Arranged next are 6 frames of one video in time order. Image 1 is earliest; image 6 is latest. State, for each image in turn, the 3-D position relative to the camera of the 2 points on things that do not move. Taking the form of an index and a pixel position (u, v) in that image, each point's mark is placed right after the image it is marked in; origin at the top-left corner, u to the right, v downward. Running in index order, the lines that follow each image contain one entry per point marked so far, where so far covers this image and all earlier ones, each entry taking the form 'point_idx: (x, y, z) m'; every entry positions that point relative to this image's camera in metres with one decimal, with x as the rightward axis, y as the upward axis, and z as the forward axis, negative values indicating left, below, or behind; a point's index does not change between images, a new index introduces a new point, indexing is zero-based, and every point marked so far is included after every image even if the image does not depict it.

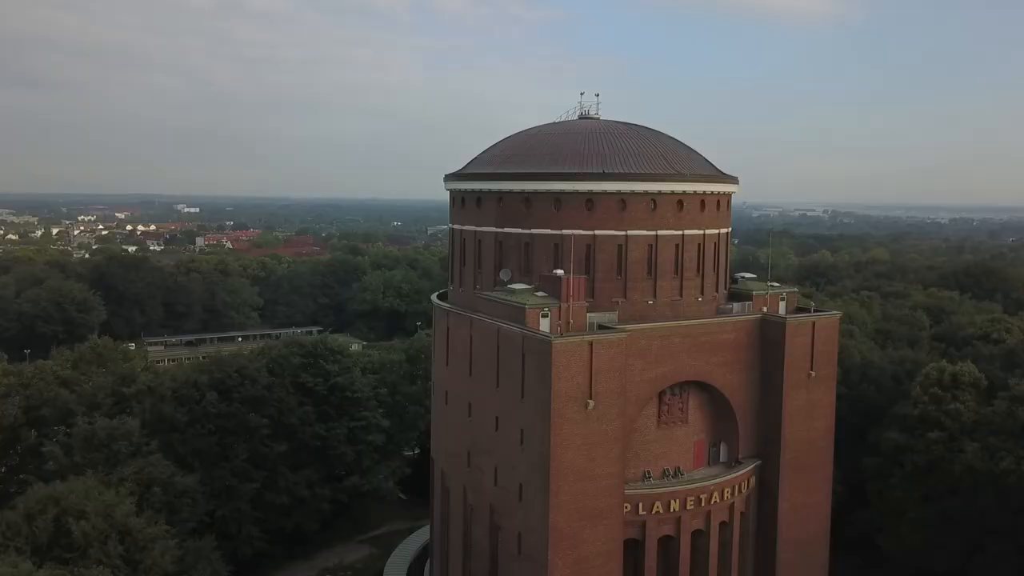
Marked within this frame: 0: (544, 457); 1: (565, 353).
0: (+0.8, -4.3, +18.2) m
1: (+1.4, -1.6, +18.0) m
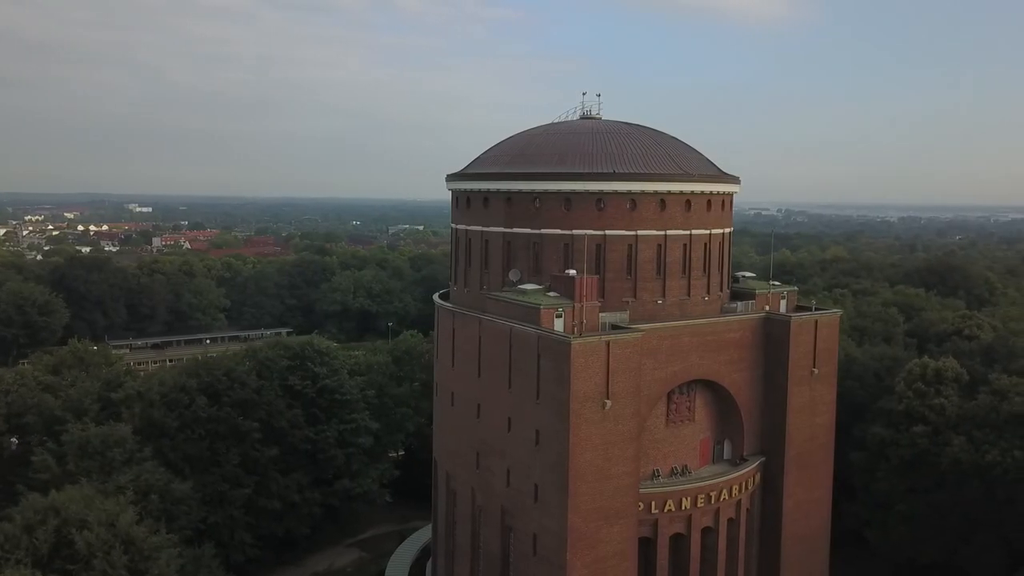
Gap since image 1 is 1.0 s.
0: (+1.3, -4.3, +18.1) m
1: (+1.8, -1.6, +18.0) m
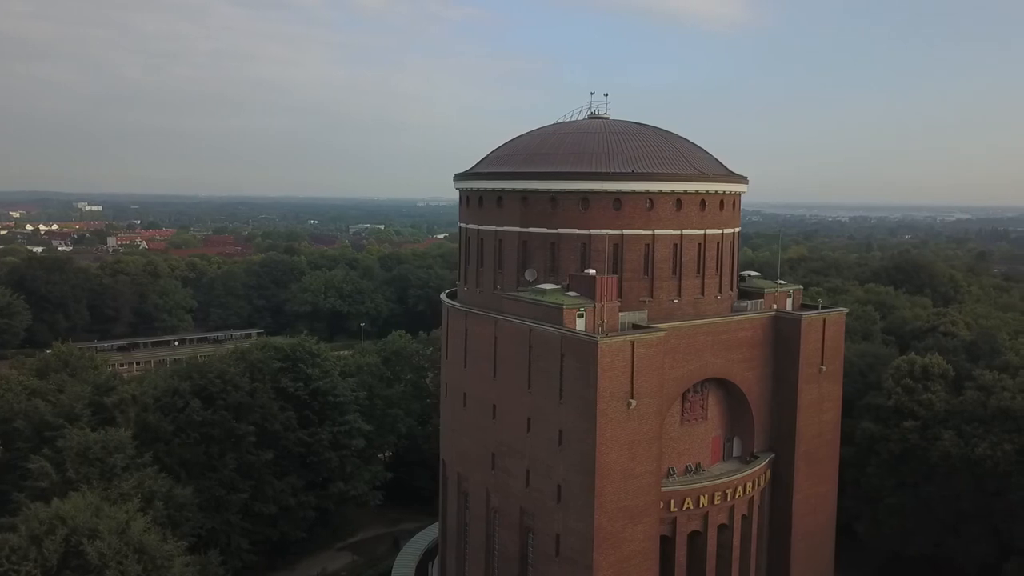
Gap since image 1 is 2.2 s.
0: (+1.9, -4.2, +18.1) m
1: (+2.4, -1.6, +17.9) m
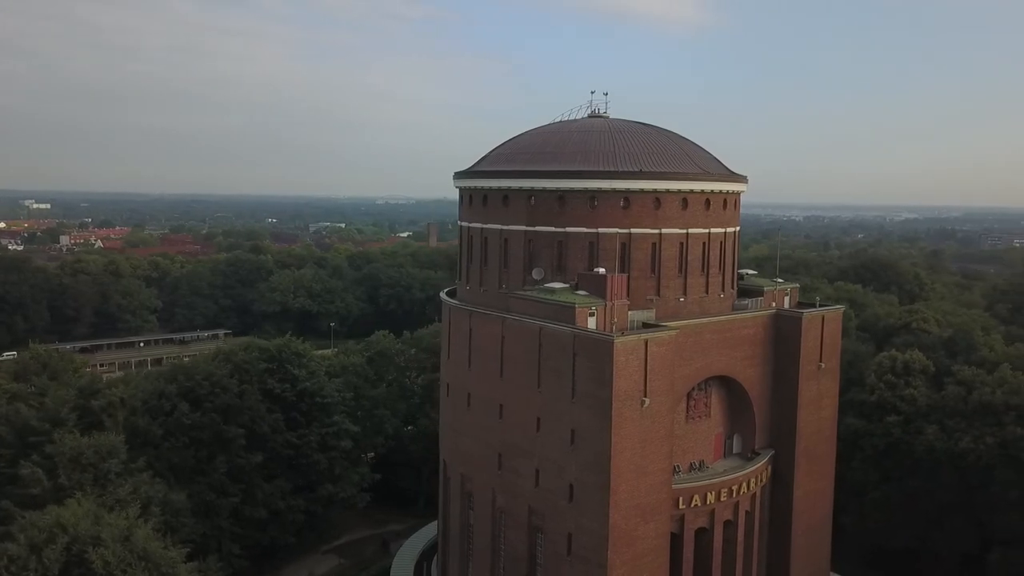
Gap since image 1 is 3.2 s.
0: (+2.3, -4.2, +18.1) m
1: (+2.8, -1.6, +18.0) m
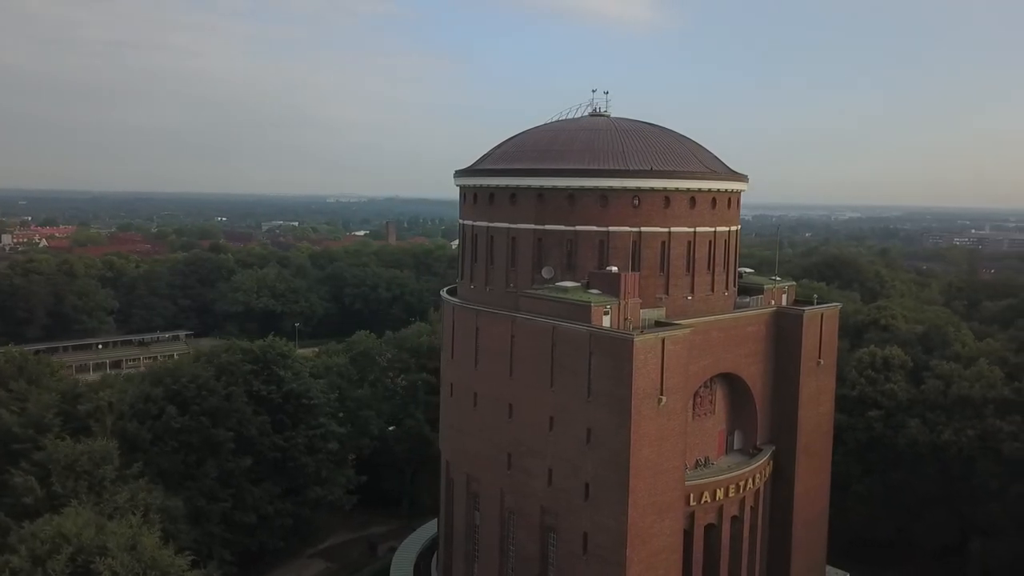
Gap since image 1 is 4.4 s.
0: (+2.7, -4.2, +18.1) m
1: (+3.3, -1.5, +18.0) m
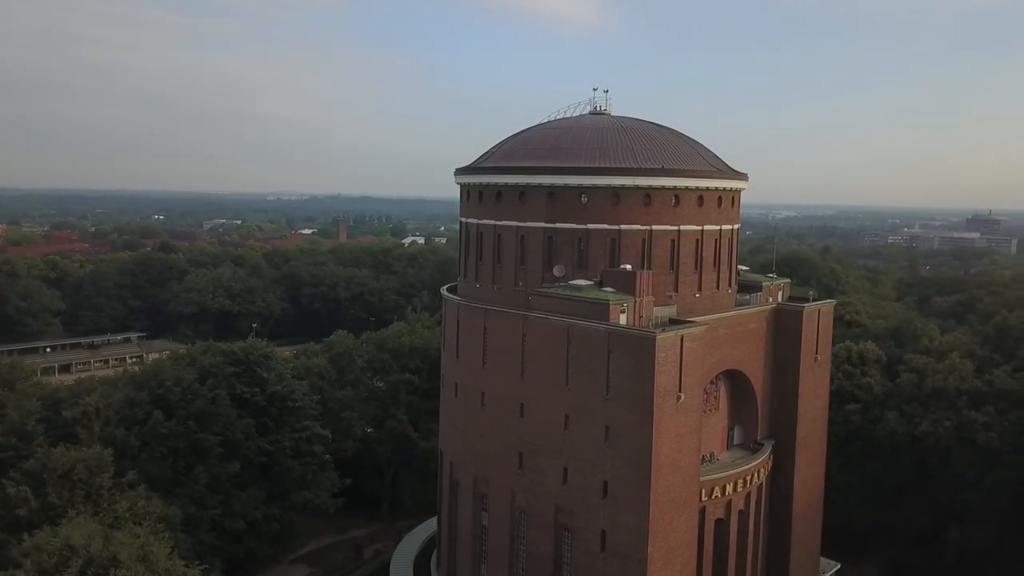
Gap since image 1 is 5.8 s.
0: (+3.3, -4.1, +18.2) m
1: (+3.8, -1.5, +18.1) m
